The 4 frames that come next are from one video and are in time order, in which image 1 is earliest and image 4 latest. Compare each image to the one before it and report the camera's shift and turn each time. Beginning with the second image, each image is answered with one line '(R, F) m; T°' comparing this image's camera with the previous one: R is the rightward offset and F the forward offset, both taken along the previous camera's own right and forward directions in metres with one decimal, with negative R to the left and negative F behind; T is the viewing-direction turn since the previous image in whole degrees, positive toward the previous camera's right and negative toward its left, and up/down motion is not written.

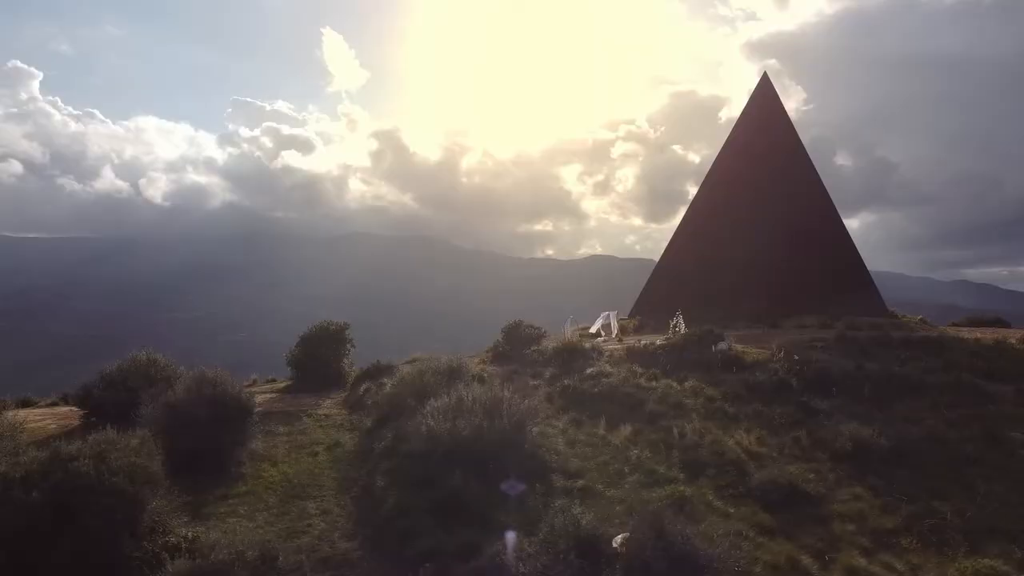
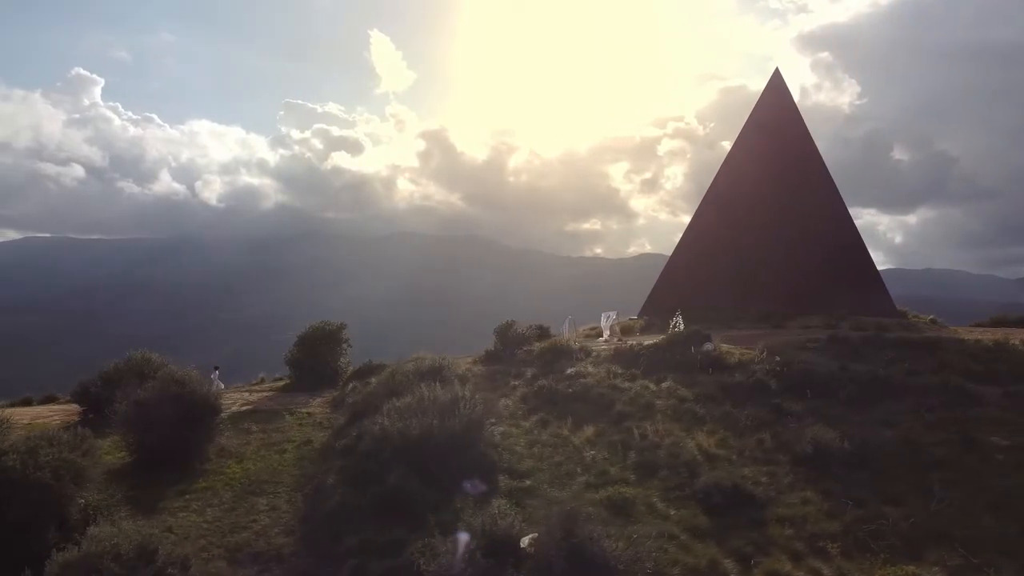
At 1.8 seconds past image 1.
(+1.4, -0.1) m; -3°
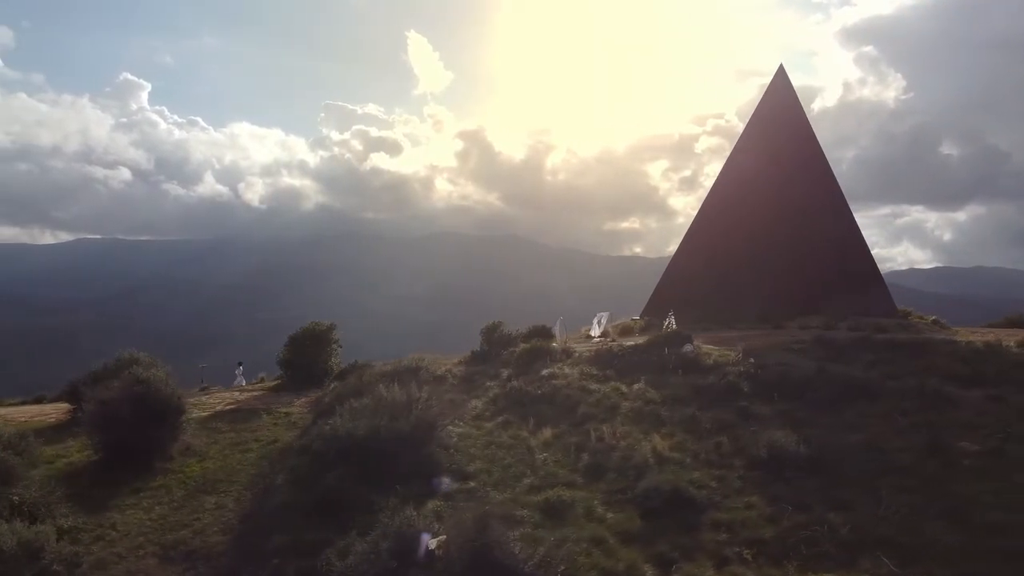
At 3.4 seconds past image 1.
(+1.3, 0.0) m; -3°
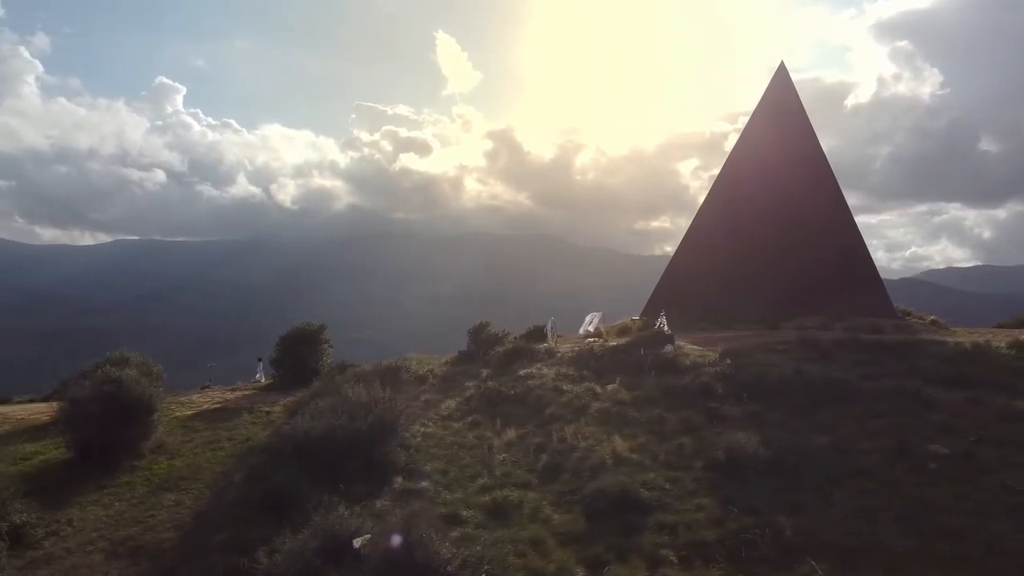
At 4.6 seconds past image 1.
(+1.0, 0.0) m; -2°
